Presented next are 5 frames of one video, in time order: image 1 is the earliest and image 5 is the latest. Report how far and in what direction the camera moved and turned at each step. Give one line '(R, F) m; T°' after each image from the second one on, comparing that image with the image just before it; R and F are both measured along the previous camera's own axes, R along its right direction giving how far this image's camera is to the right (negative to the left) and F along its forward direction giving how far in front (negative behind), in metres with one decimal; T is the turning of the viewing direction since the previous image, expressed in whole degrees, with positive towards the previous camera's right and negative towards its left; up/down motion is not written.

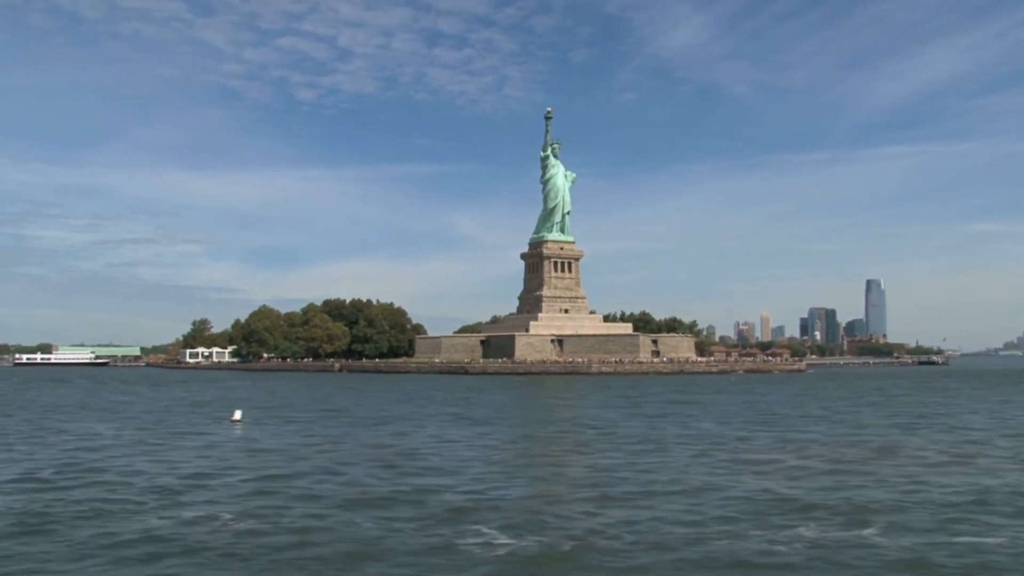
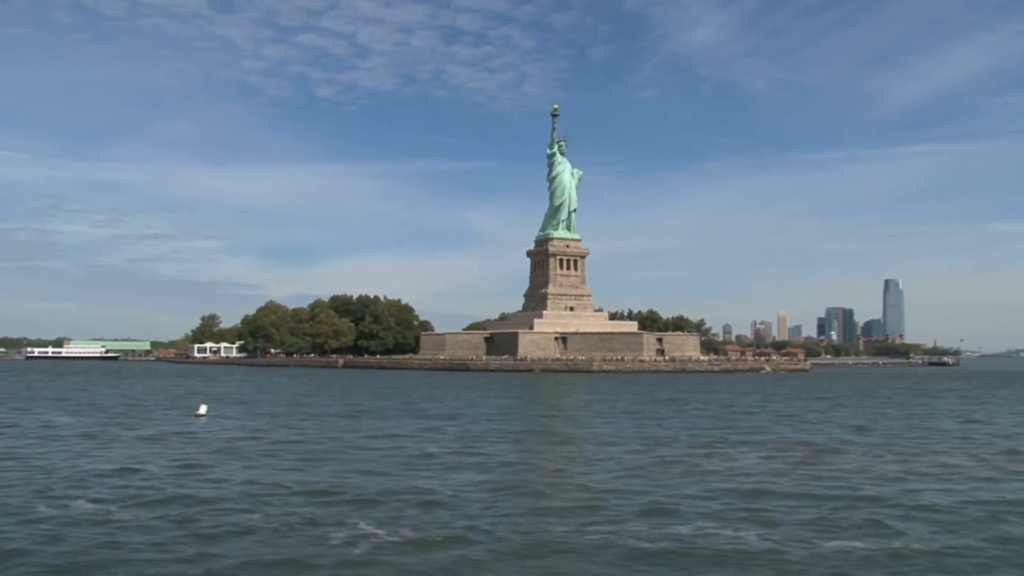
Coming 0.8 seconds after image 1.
(+1.6, 0.0) m; -1°
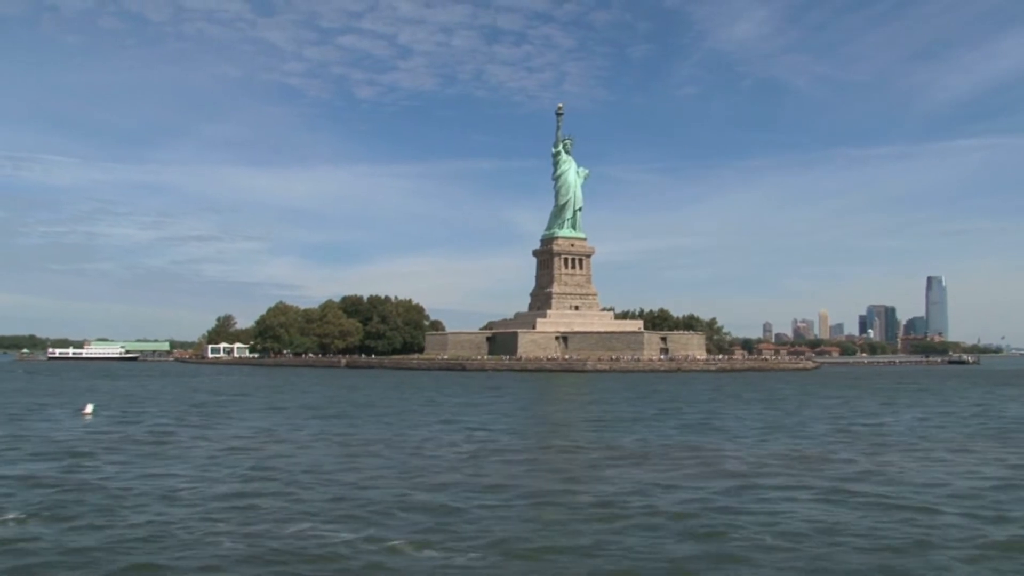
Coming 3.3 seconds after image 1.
(+4.9, +0.2) m; -2°
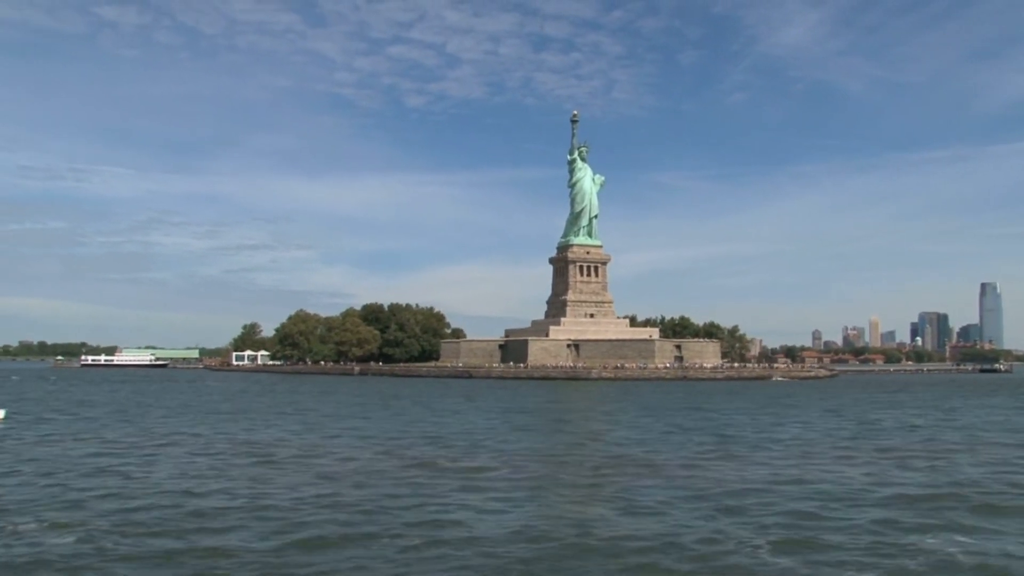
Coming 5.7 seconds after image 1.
(+4.6, 0.0) m; -3°
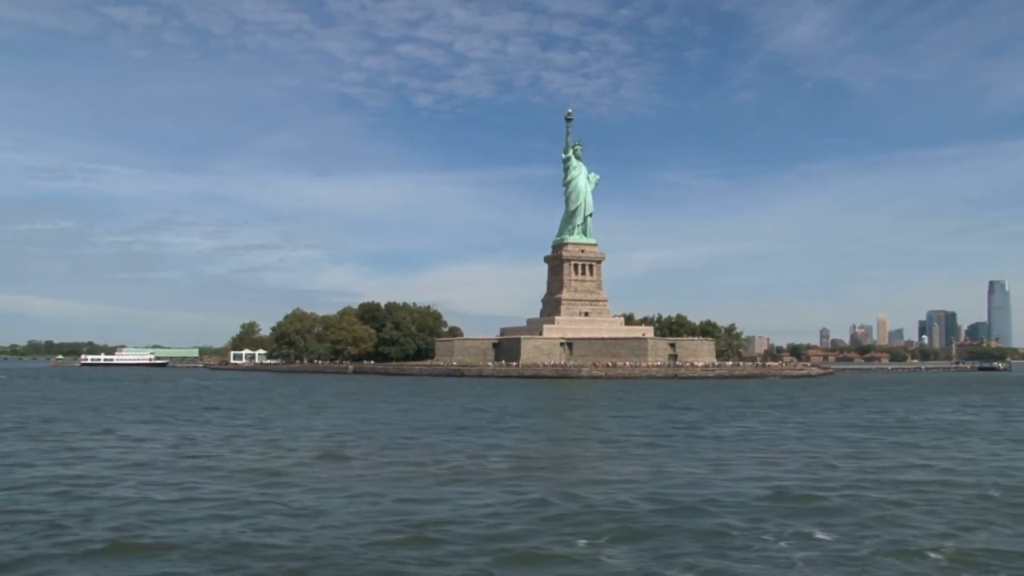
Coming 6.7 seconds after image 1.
(+1.8, 0.0) m; -1°
